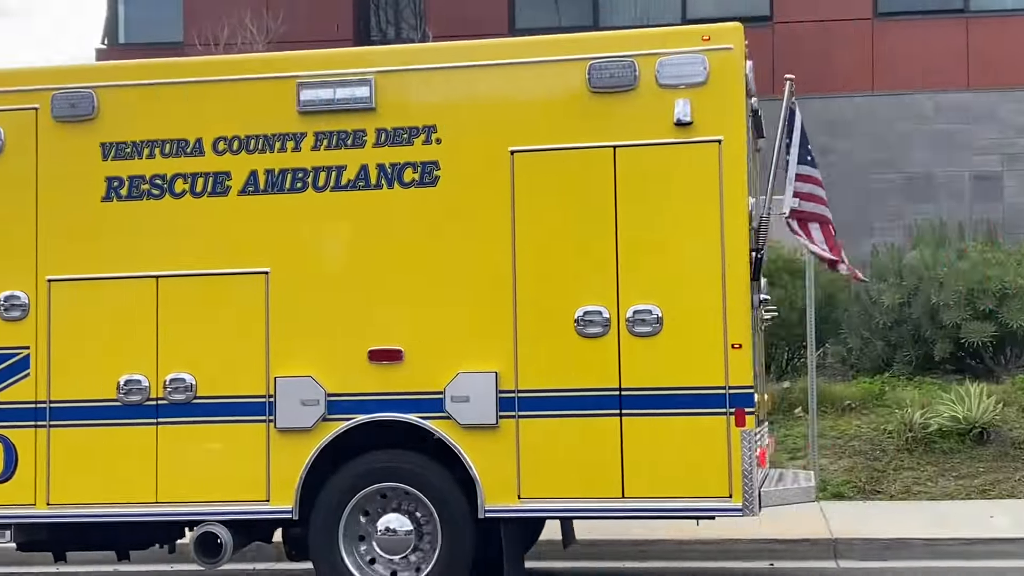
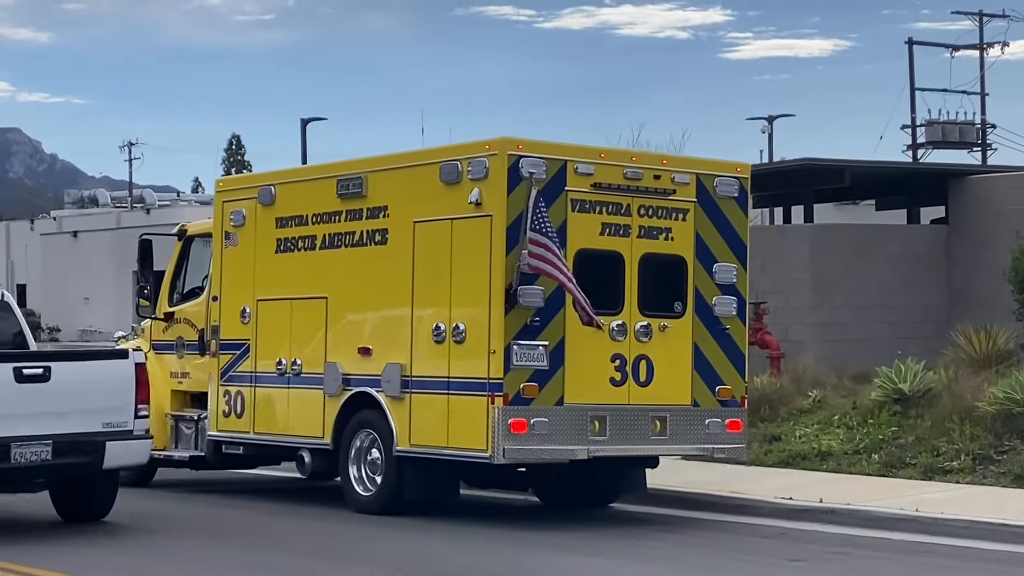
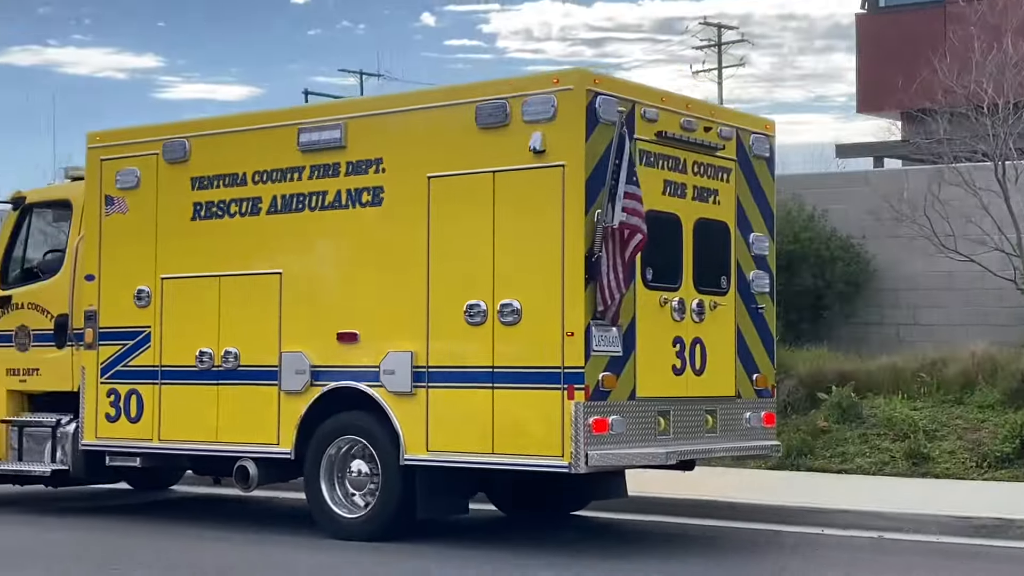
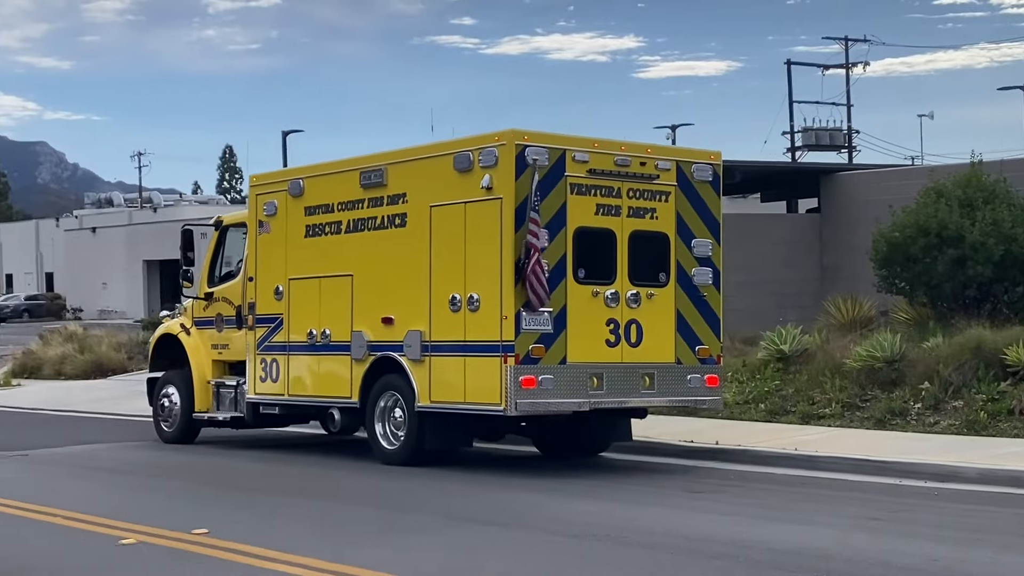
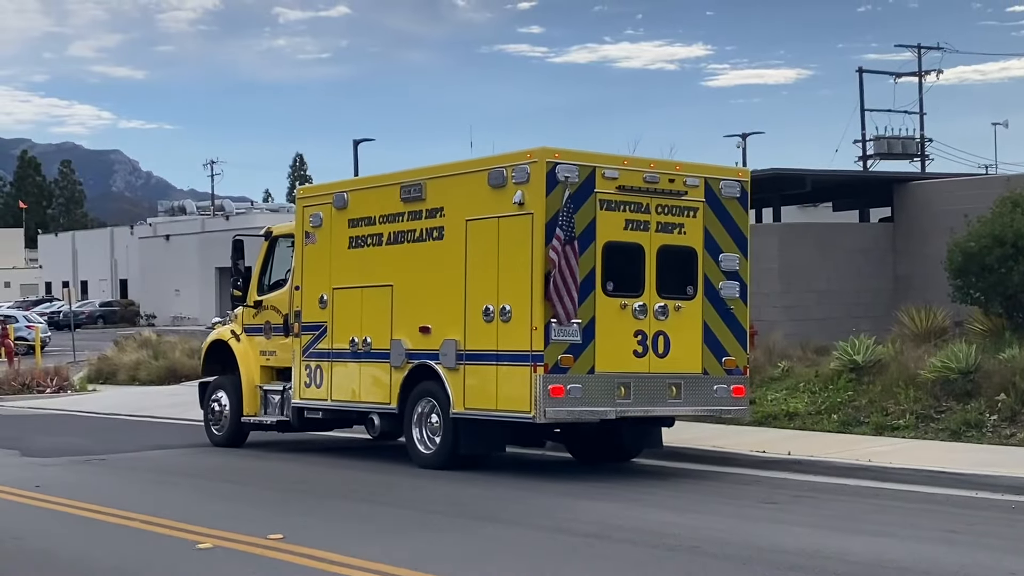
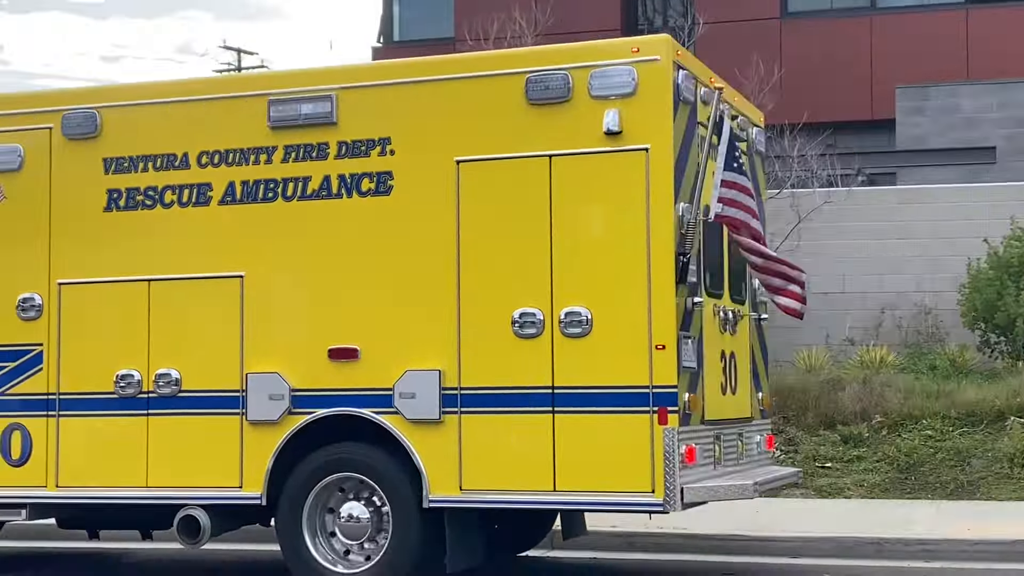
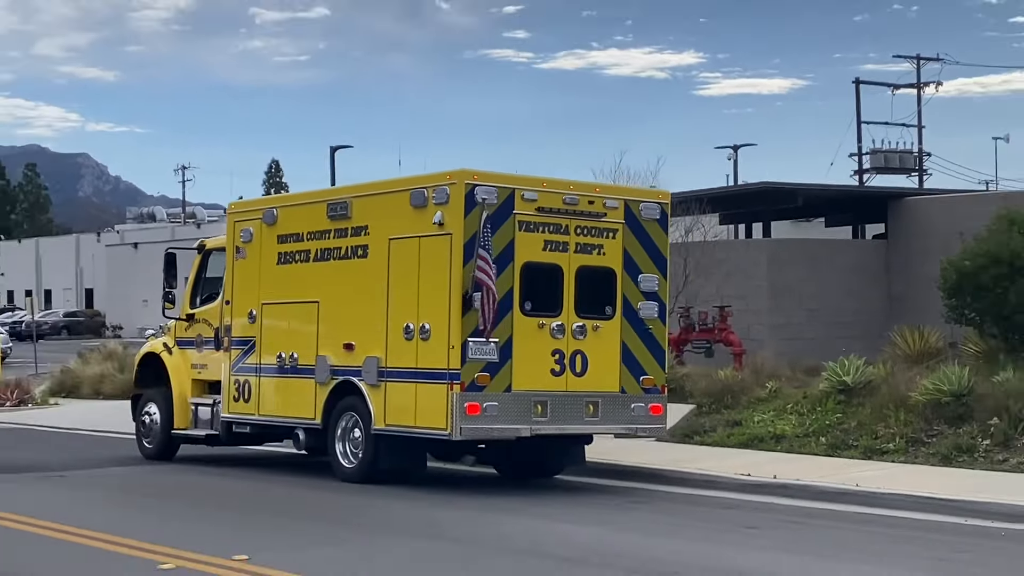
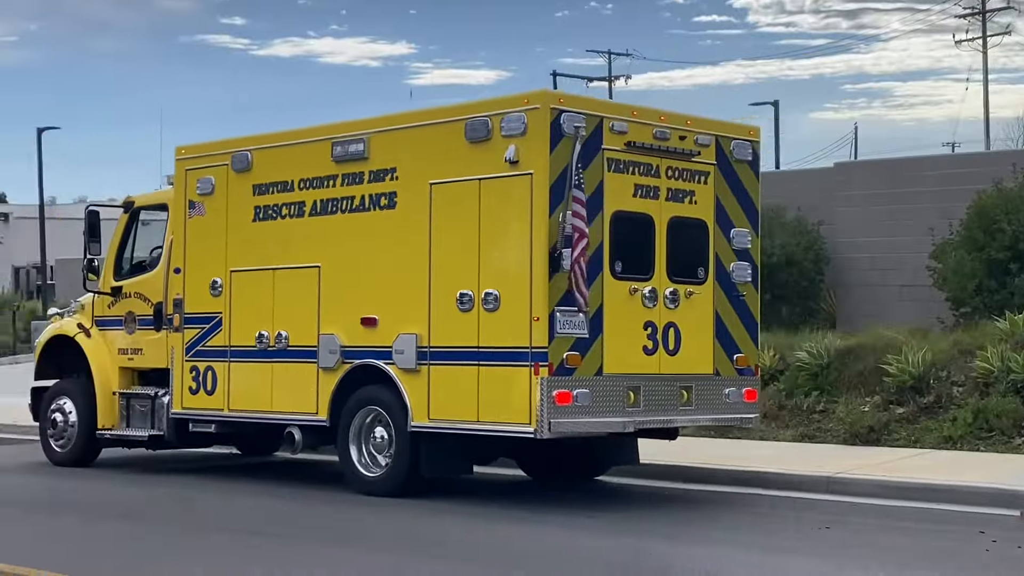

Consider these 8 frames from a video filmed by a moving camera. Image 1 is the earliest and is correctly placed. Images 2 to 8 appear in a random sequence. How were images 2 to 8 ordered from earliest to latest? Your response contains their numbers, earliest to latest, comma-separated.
6, 3, 8, 4, 5, 2, 7
